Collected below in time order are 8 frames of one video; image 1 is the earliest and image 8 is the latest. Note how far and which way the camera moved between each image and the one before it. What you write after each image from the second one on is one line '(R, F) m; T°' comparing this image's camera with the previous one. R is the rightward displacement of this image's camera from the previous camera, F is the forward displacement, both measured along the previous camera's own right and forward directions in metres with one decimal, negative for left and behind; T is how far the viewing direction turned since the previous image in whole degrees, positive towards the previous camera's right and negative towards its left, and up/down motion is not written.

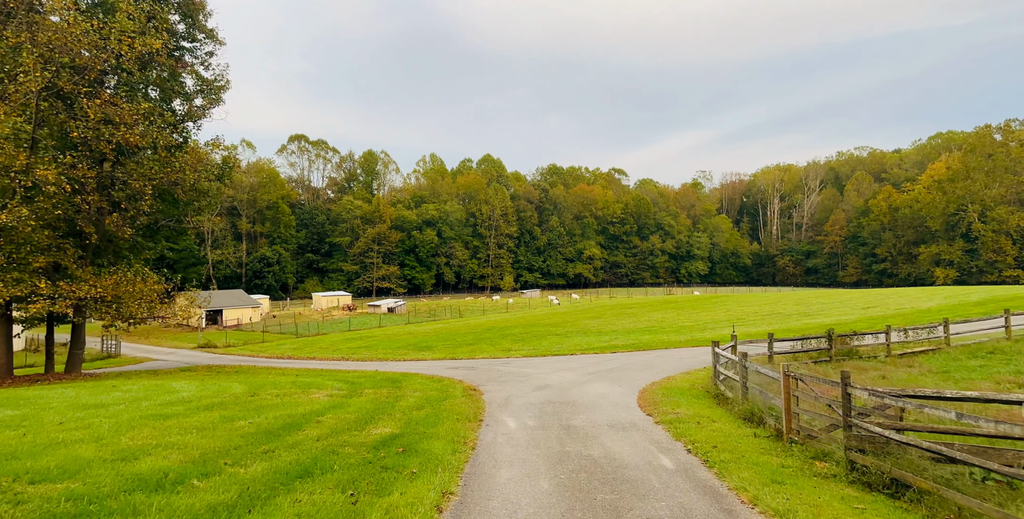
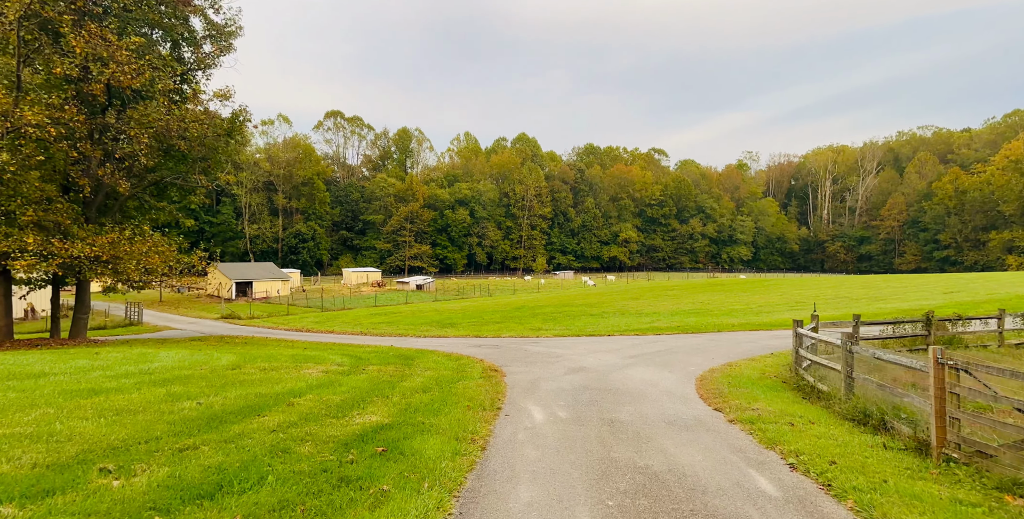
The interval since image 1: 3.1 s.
(+0.1, +3.3) m; -3°
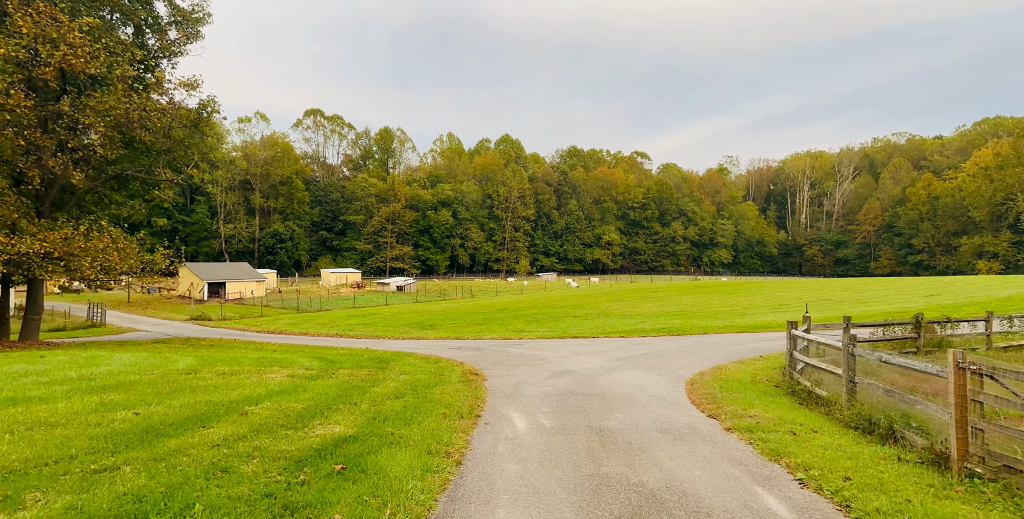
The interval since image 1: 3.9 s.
(0.0, +0.9) m; +2°
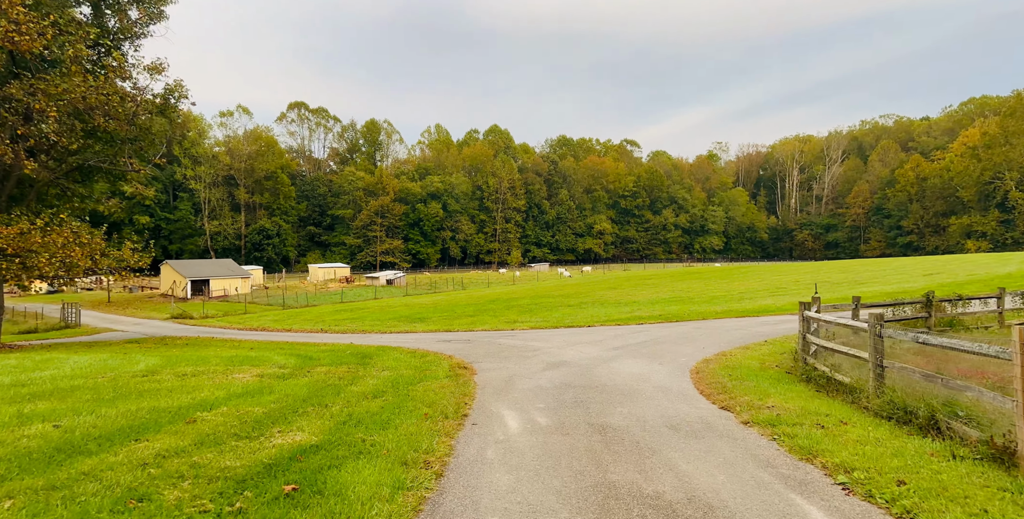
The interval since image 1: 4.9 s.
(0.0, +1.2) m; +1°
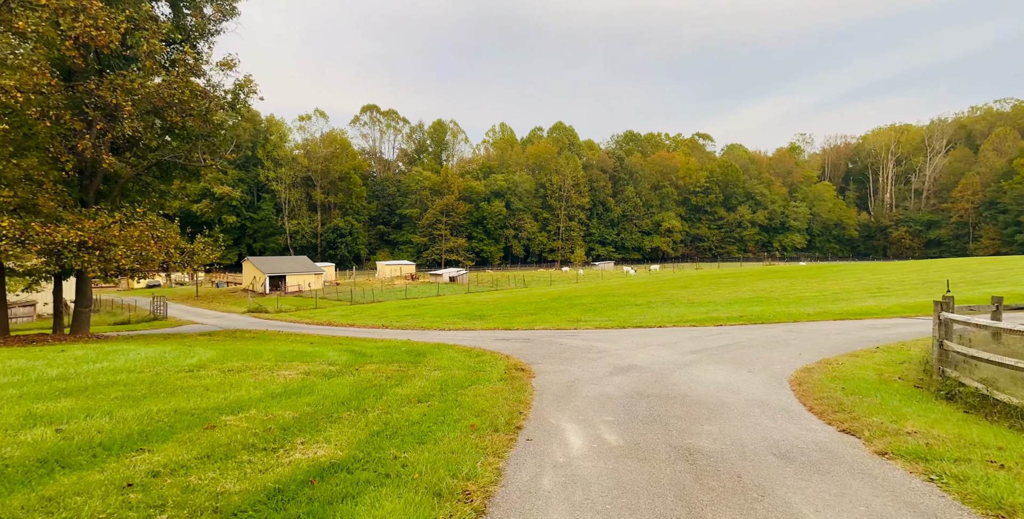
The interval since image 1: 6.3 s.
(0.0, +1.5) m; -6°
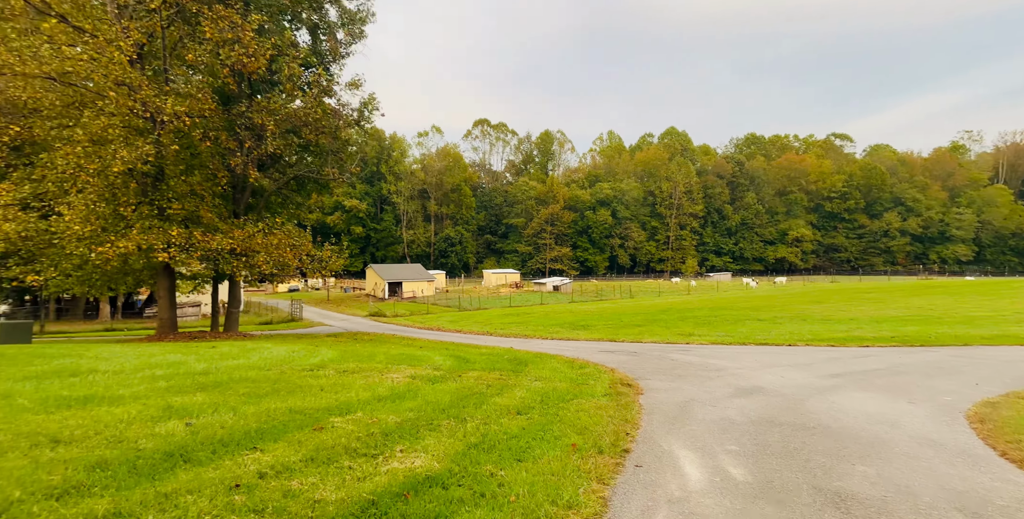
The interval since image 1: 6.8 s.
(0.0, +0.4) m; -9°
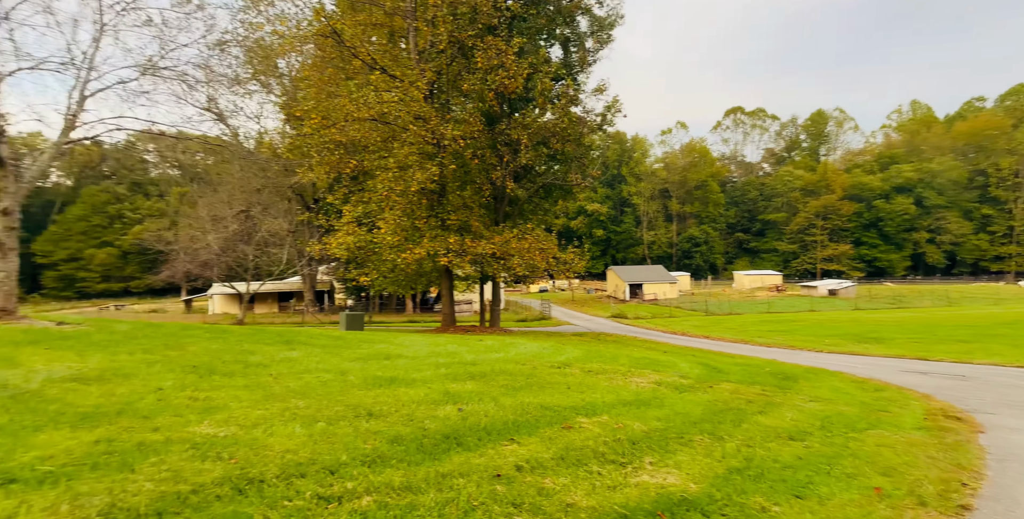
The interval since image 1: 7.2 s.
(-0.3, +0.6) m; -19°
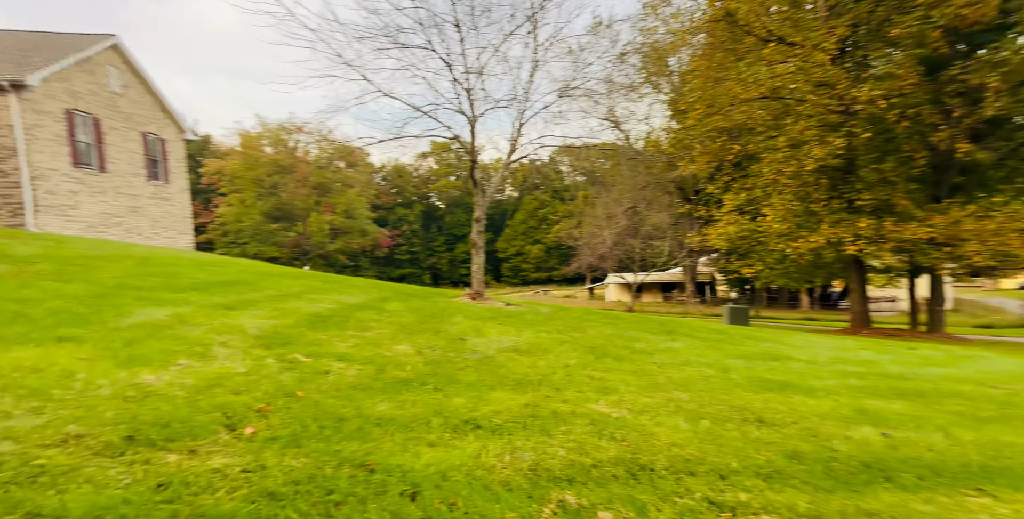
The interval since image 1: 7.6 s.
(-0.5, +0.7) m; -31°
